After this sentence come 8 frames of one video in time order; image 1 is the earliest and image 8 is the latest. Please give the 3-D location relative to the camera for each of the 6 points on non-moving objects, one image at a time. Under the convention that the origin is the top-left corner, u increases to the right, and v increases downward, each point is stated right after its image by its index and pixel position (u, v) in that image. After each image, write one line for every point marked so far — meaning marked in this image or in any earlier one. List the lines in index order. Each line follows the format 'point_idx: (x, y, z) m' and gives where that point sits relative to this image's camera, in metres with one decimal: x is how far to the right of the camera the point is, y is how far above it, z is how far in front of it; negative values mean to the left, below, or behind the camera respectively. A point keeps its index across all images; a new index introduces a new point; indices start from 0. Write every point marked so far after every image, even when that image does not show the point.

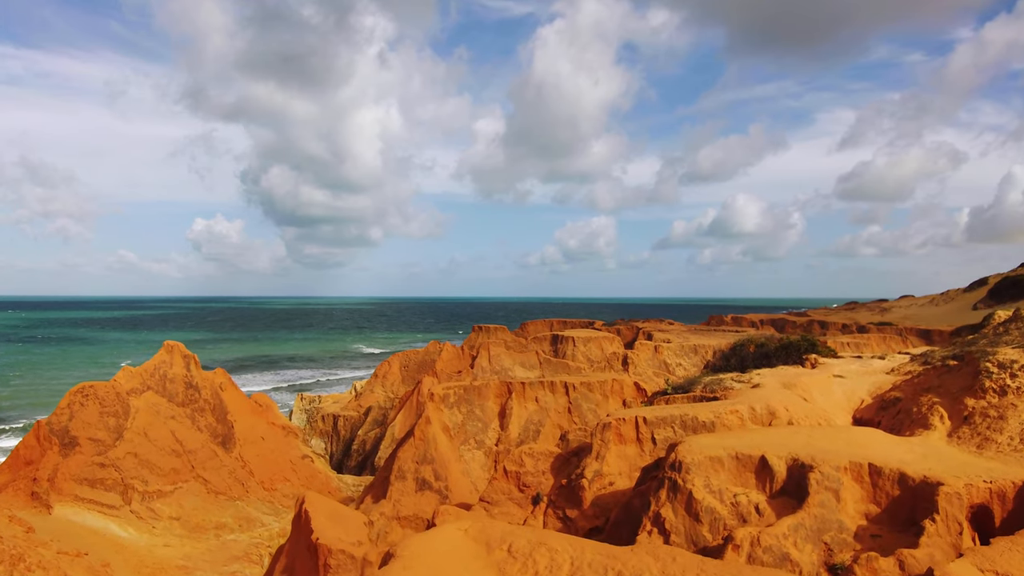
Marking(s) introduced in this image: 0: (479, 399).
0: (-0.8, -2.7, +13.9) m
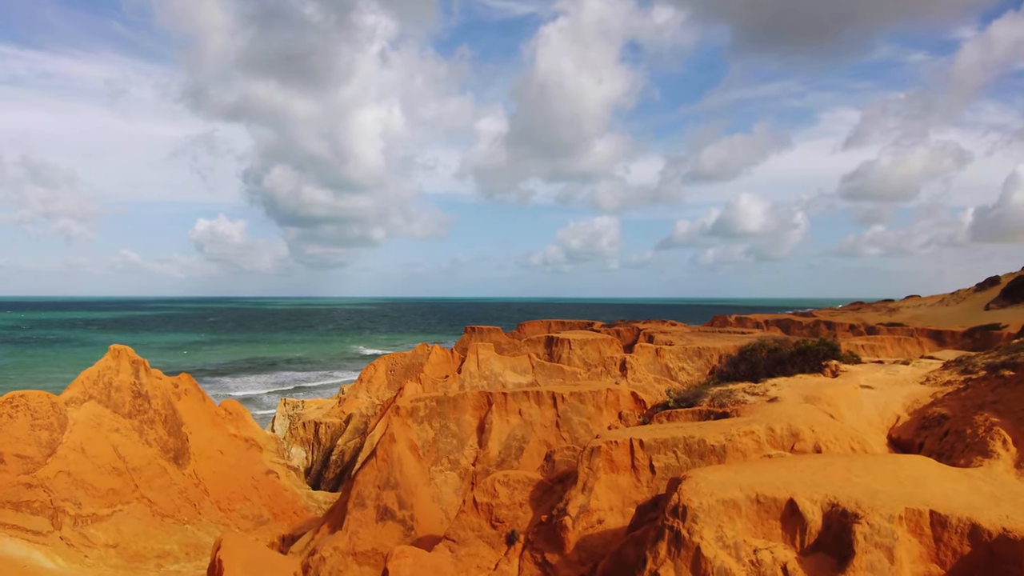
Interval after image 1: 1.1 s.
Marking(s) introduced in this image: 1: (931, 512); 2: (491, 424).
0: (-1.2, -2.6, +12.3) m
1: (+4.1, -2.2, +5.8) m
2: (-0.4, -2.8, +12.1) m
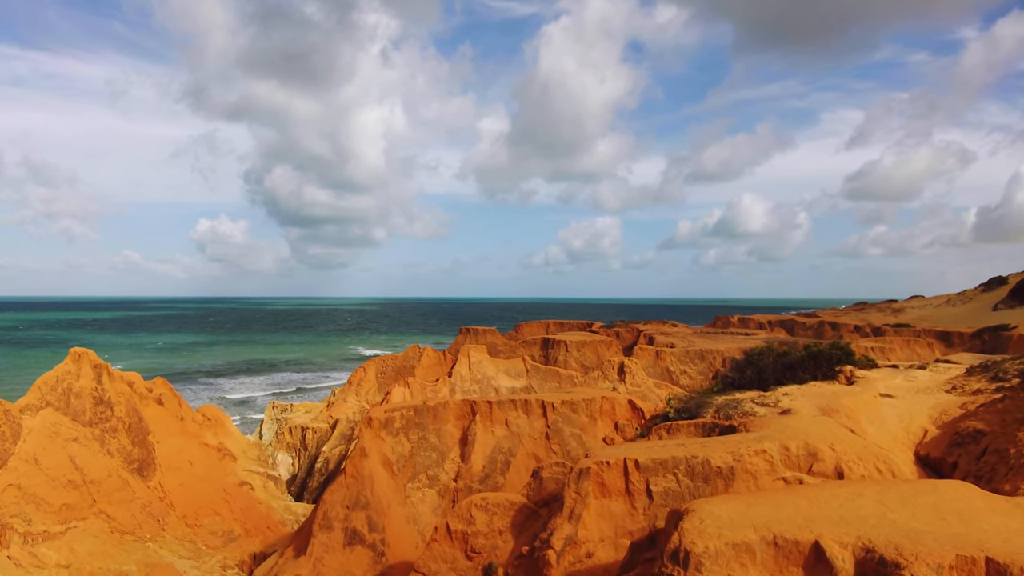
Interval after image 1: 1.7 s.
0: (-1.5, -2.6, +11.2) m
1: (+3.9, -2.2, +4.7) m
2: (-0.7, -2.8, +11.1) m
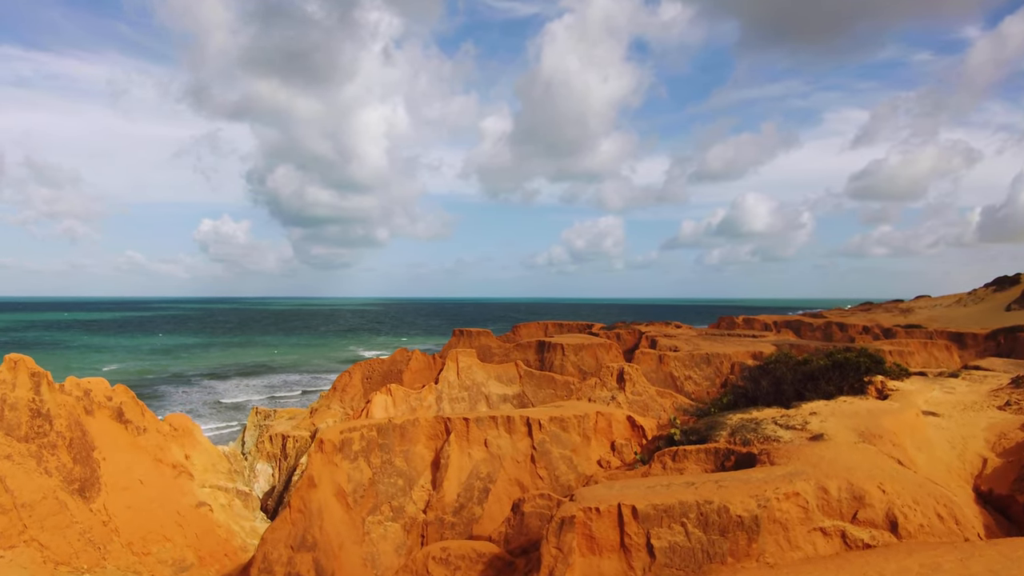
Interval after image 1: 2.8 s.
0: (-1.8, -2.6, +9.7) m
1: (+3.5, -2.2, +3.2) m
2: (-1.1, -2.8, +9.6) m
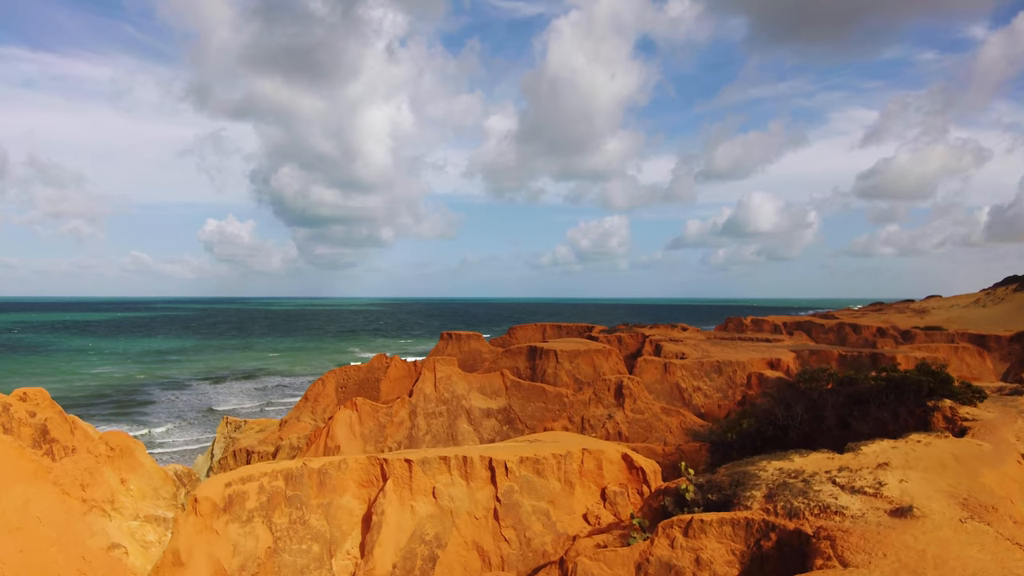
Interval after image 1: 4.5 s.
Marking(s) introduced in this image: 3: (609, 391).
0: (-2.3, -2.6, +7.3) m
1: (+2.9, -2.2, +0.8) m
2: (-1.6, -2.8, +7.2) m
3: (+2.4, -2.6, +14.7) m
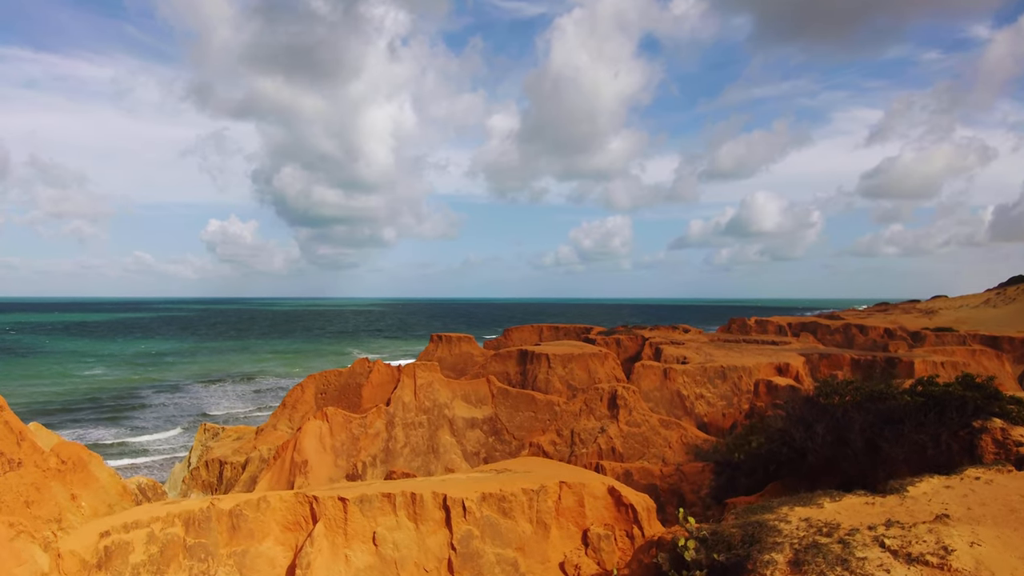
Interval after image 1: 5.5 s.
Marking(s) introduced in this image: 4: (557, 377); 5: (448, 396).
0: (-2.8, -2.6, +6.0) m
1: (+2.4, -2.1, -0.6) m
2: (-2.0, -2.8, +5.8) m
3: (+2.1, -2.6, +13.3) m
4: (+1.5, -2.9, +18.7) m
5: (-1.8, -3.0, +16.4) m
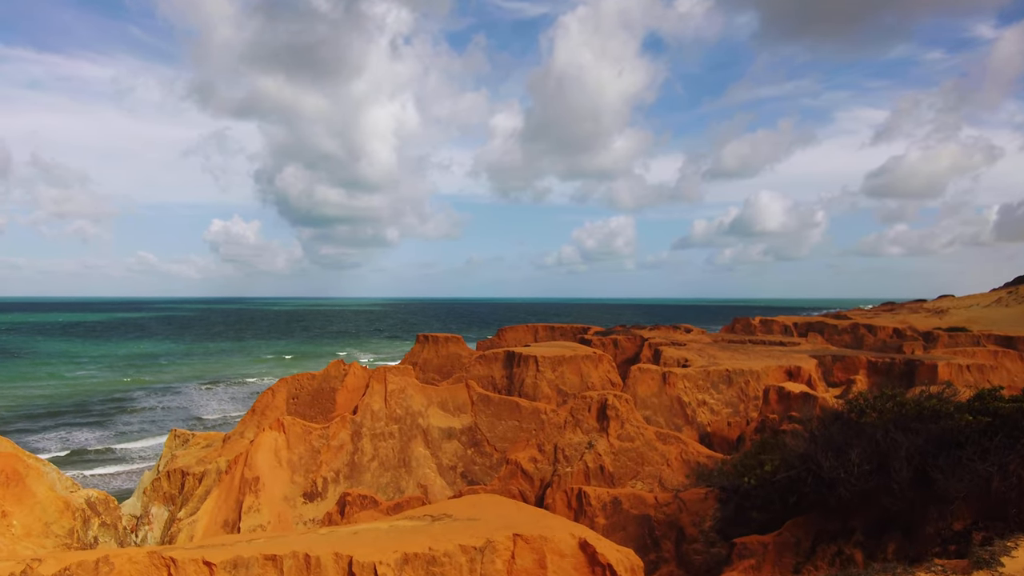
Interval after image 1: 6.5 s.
0: (-3.3, -2.4, +4.4) m
1: (+1.9, -2.0, -2.3) m
2: (-2.5, -2.7, +4.2) m
3: (+1.6, -2.4, +11.7) m
4: (+1.0, -2.7, +17.0) m
5: (-2.3, -2.9, +14.8) m
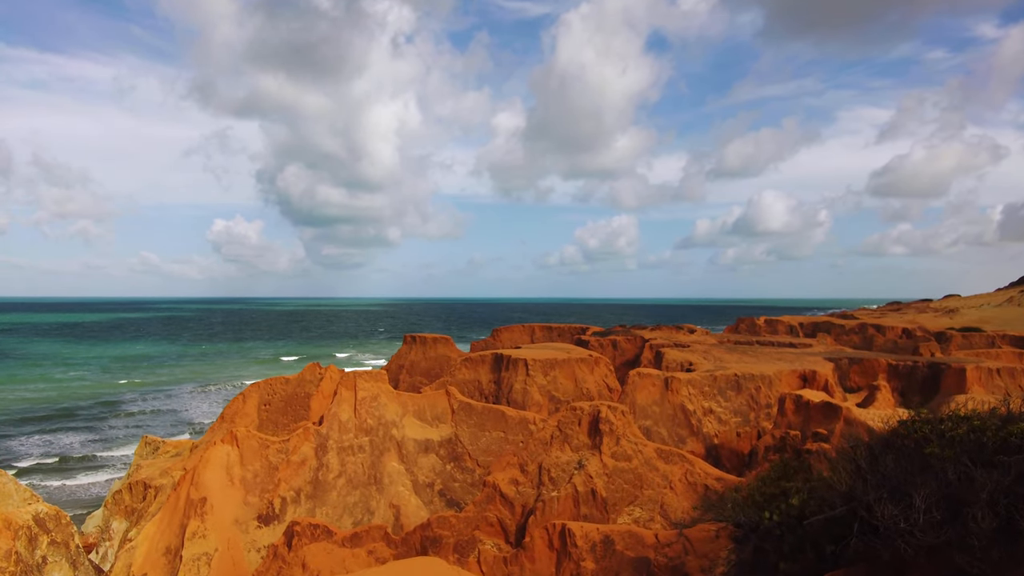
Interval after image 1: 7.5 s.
0: (-3.7, -2.3, +2.9) m
1: (+1.5, -1.9, -3.8) m
2: (-2.9, -2.6, +2.7) m
3: (+1.2, -2.4, +10.1) m
4: (+0.7, -2.6, +15.5) m
5: (-2.6, -2.8, +13.3) m
